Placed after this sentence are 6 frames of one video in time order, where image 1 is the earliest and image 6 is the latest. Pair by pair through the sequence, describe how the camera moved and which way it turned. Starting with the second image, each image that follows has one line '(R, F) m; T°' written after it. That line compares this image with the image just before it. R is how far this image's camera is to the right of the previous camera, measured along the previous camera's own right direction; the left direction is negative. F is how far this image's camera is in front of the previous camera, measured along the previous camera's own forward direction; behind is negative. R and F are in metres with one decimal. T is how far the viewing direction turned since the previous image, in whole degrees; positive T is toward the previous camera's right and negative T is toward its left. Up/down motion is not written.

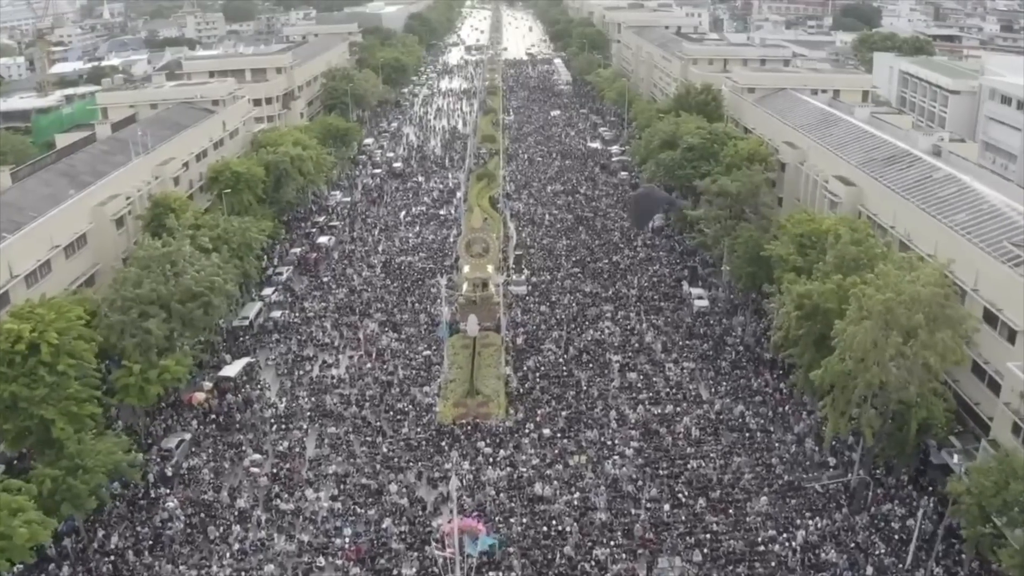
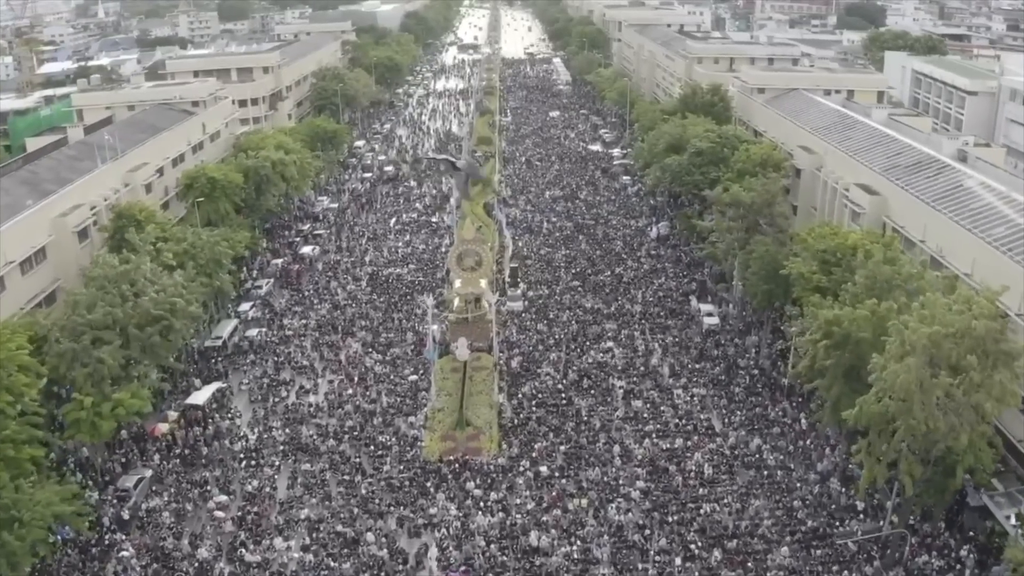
(+0.2, +3.3) m; 0°
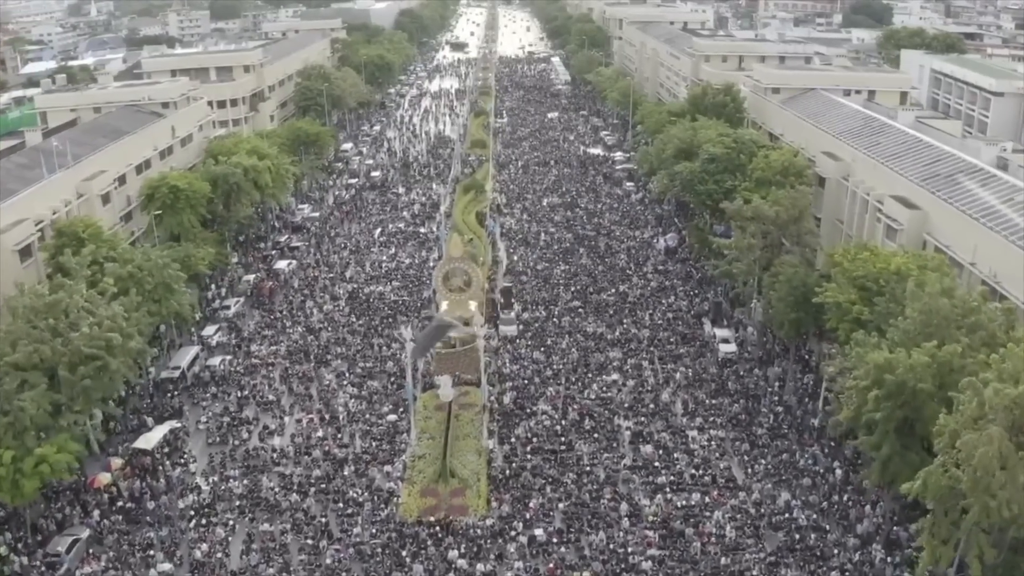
(+0.3, +4.3) m; 0°
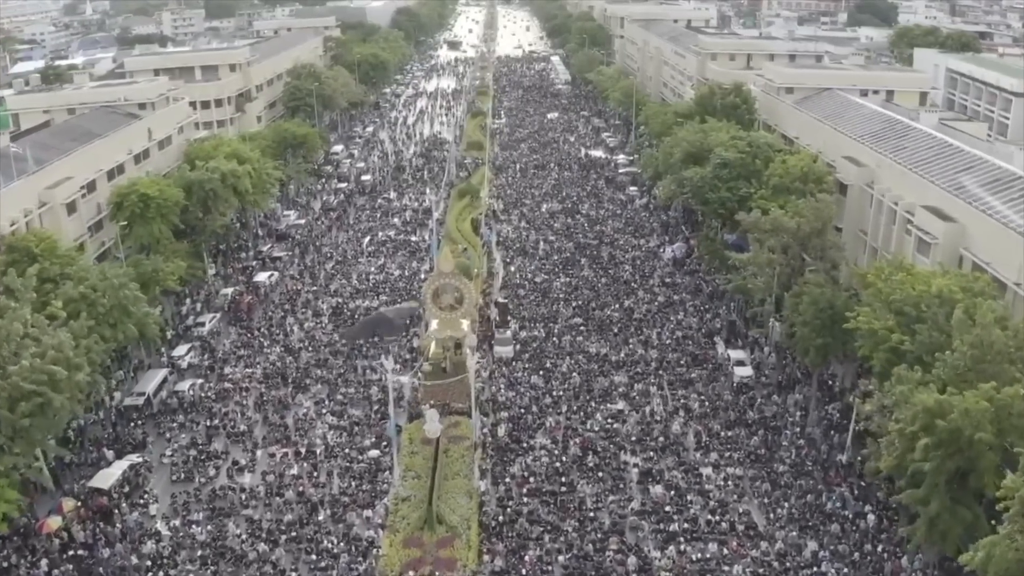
(+0.2, +3.0) m; 0°
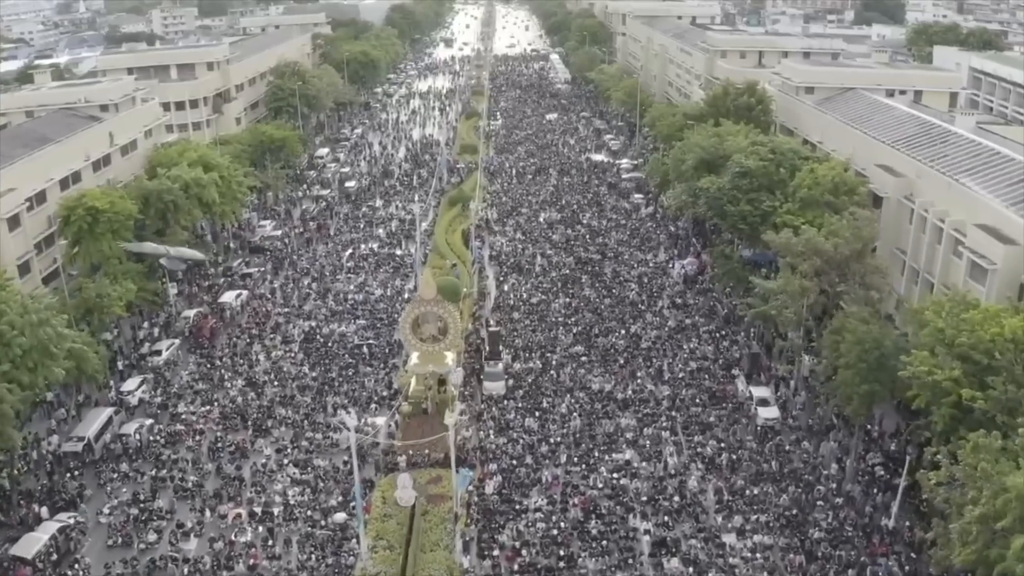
(+0.3, +4.2) m; 0°
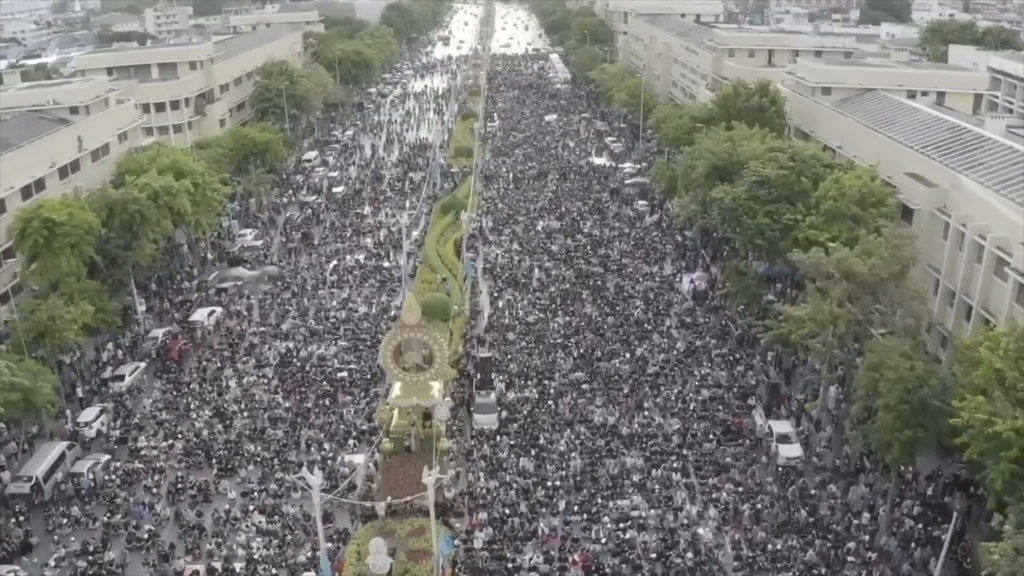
(+0.2, +2.9) m; 0°
